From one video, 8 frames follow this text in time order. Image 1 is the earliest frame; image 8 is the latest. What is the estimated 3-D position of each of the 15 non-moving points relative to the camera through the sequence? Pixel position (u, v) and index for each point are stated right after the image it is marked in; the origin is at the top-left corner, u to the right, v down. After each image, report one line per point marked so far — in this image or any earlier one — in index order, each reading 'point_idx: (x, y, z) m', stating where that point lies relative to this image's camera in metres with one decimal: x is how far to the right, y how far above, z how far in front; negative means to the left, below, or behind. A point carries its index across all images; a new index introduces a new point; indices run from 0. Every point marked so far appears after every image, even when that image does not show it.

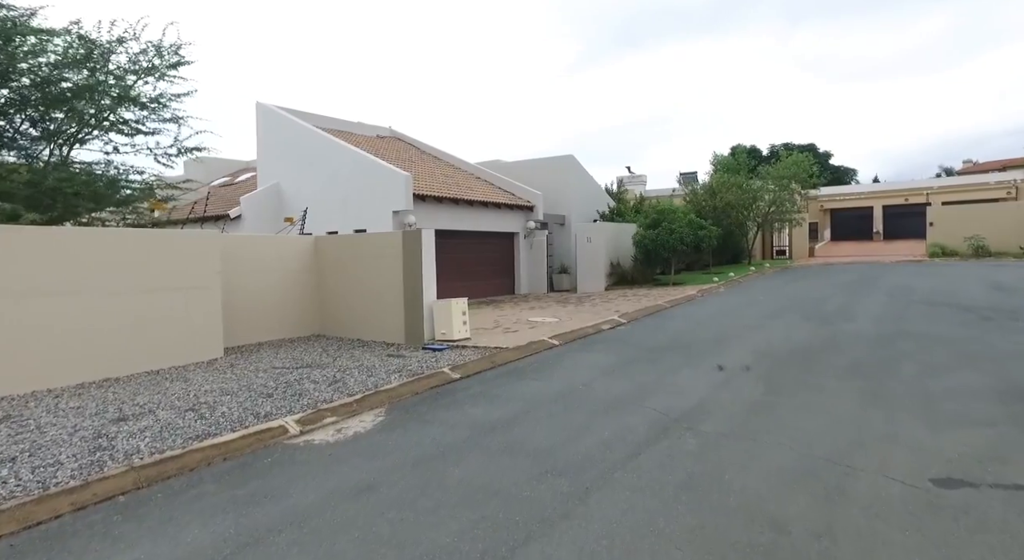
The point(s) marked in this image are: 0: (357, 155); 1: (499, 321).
0: (-4.5, +3.7, +17.8) m
1: (-0.3, -0.9, +13.3) m
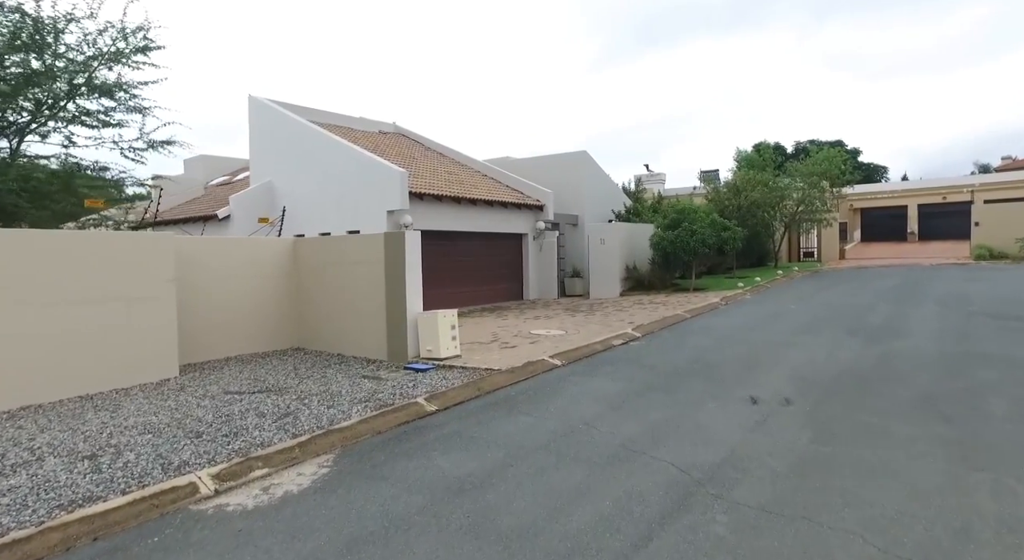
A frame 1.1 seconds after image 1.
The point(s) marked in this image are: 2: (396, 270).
0: (-4.4, +3.5, +16.5) m
1: (-0.3, -1.1, +11.9) m
2: (-1.9, +0.2, +9.8) m
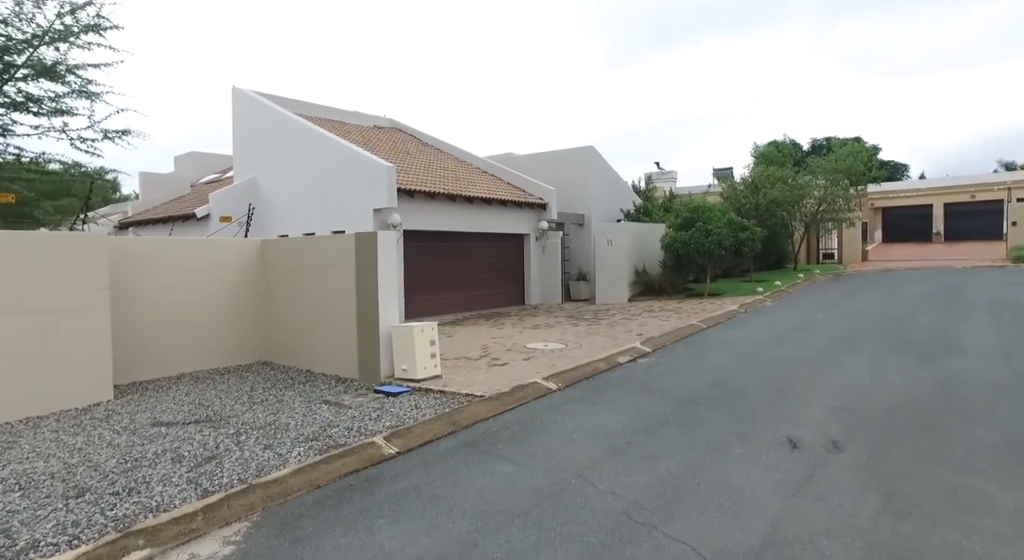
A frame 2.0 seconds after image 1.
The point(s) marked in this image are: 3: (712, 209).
0: (-4.4, +3.4, +15.3) m
1: (-0.4, -1.2, +10.6) m
2: (-2.0, +0.1, +8.5) m
3: (+5.7, +2.0, +17.5) m
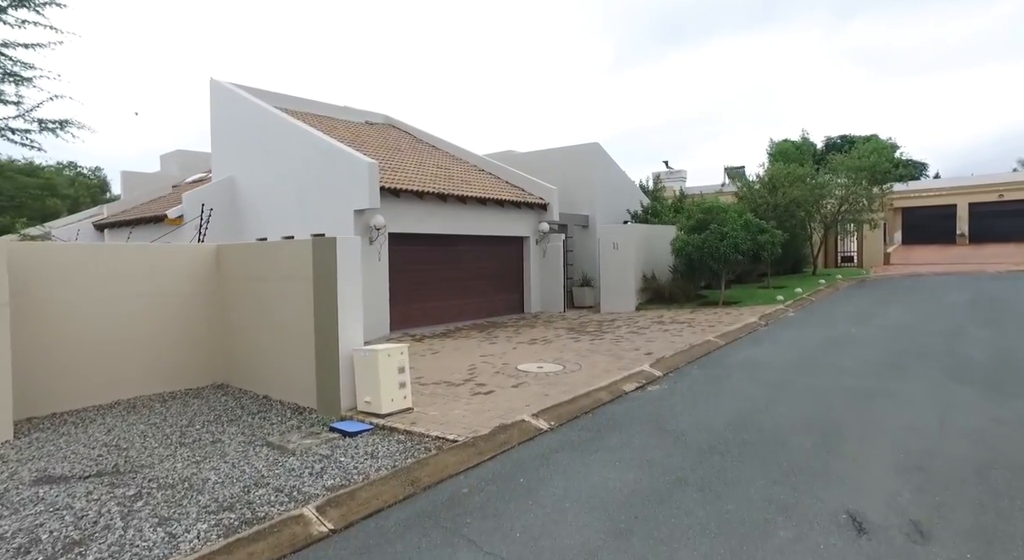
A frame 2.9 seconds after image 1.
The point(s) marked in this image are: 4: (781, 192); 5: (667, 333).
0: (-4.5, +3.3, +14.0) m
1: (-0.6, -1.4, +9.2) m
2: (-2.2, -0.1, +7.2) m
3: (+5.7, +1.9, +16.1) m
4: (+8.4, +2.7, +18.9) m
5: (+2.9, -1.0, +11.6) m
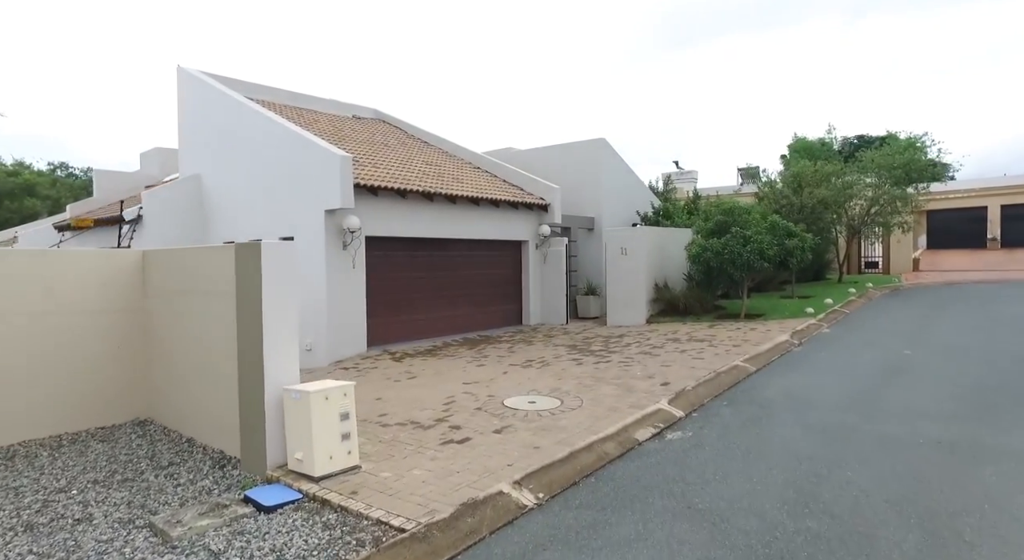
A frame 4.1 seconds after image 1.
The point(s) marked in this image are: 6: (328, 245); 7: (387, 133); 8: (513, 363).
0: (-4.6, +3.1, +12.4) m
1: (-0.7, -1.5, +7.6) m
2: (-2.4, -0.3, +5.5) m
3: (+5.6, +1.6, +14.3) m
4: (+8.3, +2.5, +17.2) m
5: (+2.8, -1.2, +9.8) m
6: (-3.5, +0.7, +11.5) m
7: (-3.8, +4.4, +18.2) m
8: (0.0, -1.4, +10.2) m
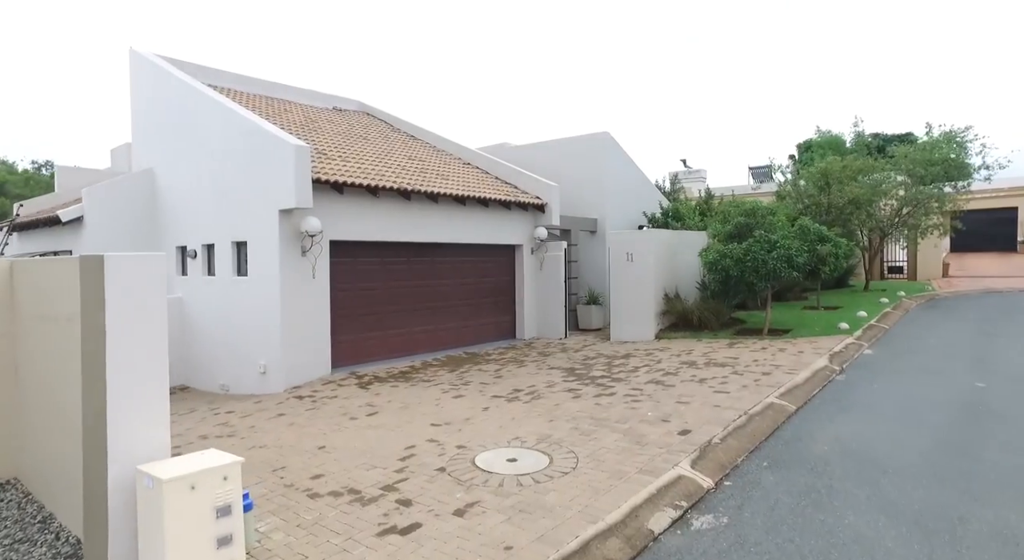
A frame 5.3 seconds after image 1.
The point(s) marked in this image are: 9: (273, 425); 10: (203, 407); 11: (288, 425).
0: (-4.8, +2.9, +10.7) m
1: (-1.0, -1.7, +5.9) m
2: (-2.6, -0.4, +3.8) m
3: (+5.4, +1.4, +12.6) m
4: (+8.1, +2.3, +15.4) m
5: (+2.6, -1.4, +8.1) m
6: (-3.7, +0.5, +9.8) m
7: (-3.9, +4.2, +16.5) m
8: (-0.2, -1.6, +8.5) m
9: (-3.0, -1.8, +7.6) m
10: (-4.8, -1.9, +9.4) m
11: (-2.8, -1.8, +7.5) m
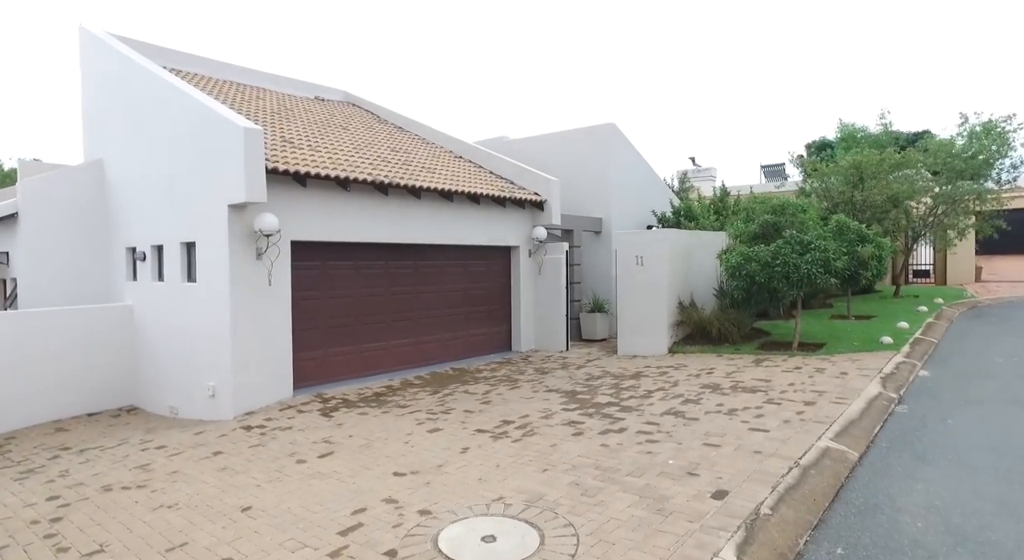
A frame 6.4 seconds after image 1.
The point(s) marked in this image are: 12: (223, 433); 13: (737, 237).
0: (-4.9, +2.8, +9.3) m
1: (-1.1, -1.8, +4.4) m
2: (-2.8, -0.5, +2.3) m
3: (+5.3, +1.3, +11.1) m
4: (+8.0, +2.1, +13.9) m
5: (+2.4, -1.5, +6.6) m
6: (-3.8, +0.4, +8.4) m
7: (-4.0, +4.1, +15.1) m
8: (-0.4, -1.7, +7.0) m
9: (-3.1, -1.9, +6.1) m
10: (-4.9, -2.0, +7.9) m
11: (-2.9, -1.9, +6.0) m
12: (-3.6, -1.9, +7.6) m
13: (+4.2, +0.8, +11.3) m
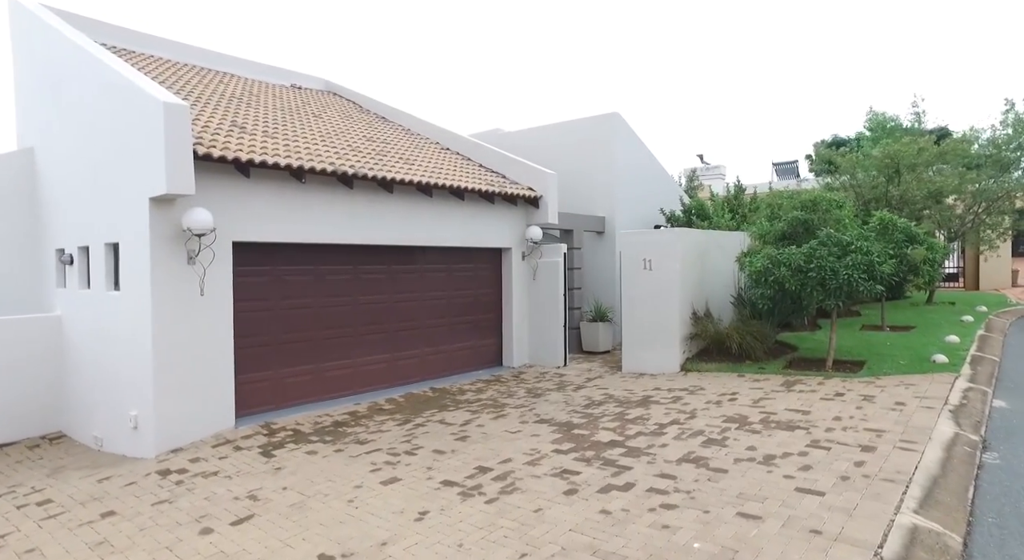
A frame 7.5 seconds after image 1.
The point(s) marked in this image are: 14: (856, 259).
0: (-5.1, +2.7, +7.8) m
1: (-1.4, -1.9, +2.9) m
2: (-3.0, -0.6, +0.9) m
3: (+5.1, +1.2, +9.5) m
4: (+7.9, +2.0, +12.3) m
5: (+2.2, -1.6, +5.1) m
6: (-4.0, +0.3, +6.9) m
7: (-4.2, +4.0, +13.6) m
8: (-0.6, -1.8, +5.5) m
9: (-3.4, -2.0, +4.6) m
10: (-5.1, -2.1, +6.4) m
11: (-3.1, -2.0, +4.6) m
12: (-3.8, -2.0, +6.2) m
13: (+4.0, +0.7, +9.8) m
14: (+4.6, +0.3, +8.2) m
